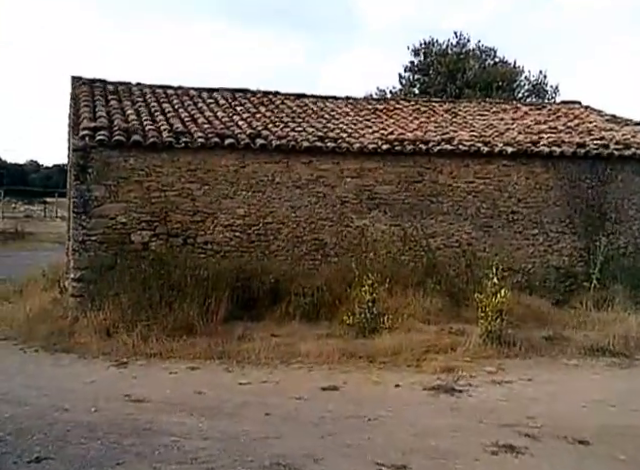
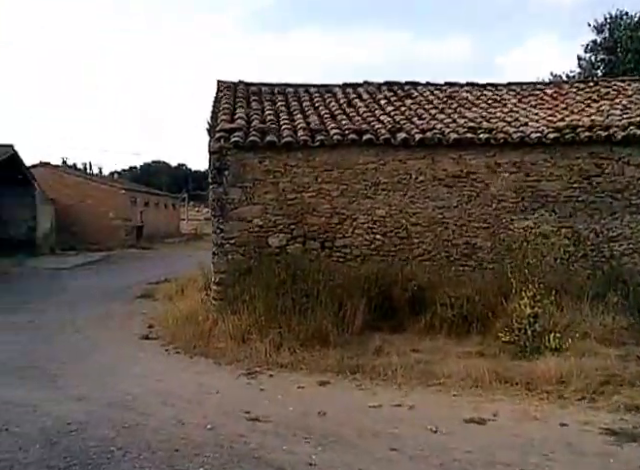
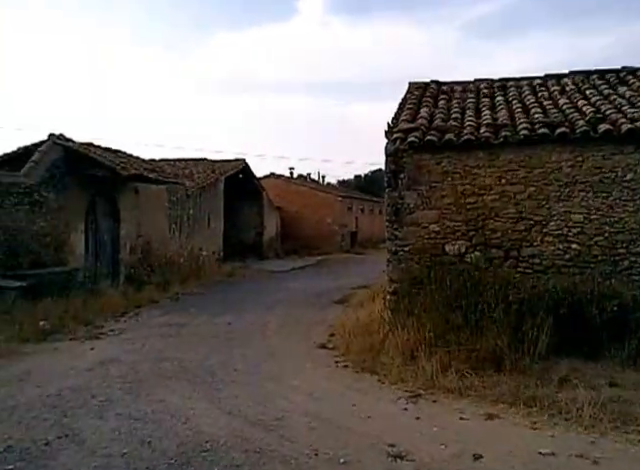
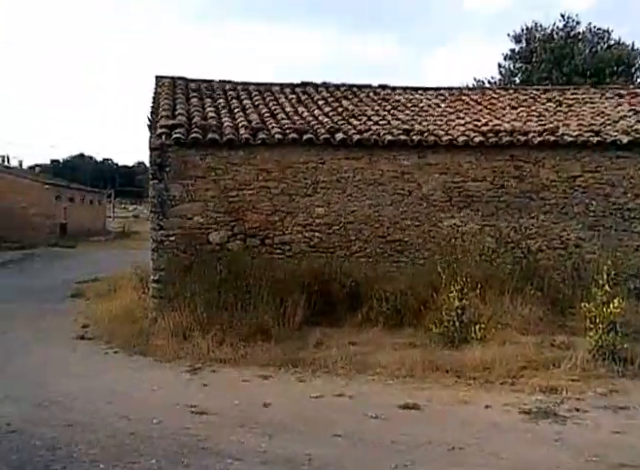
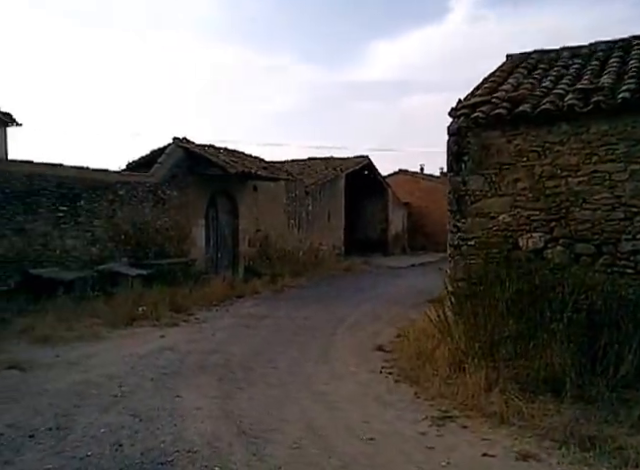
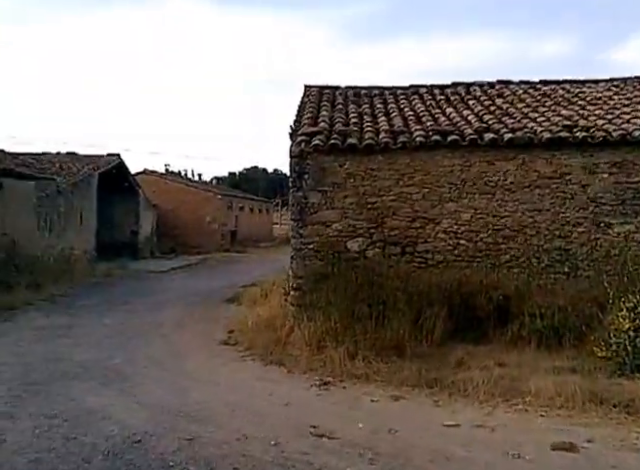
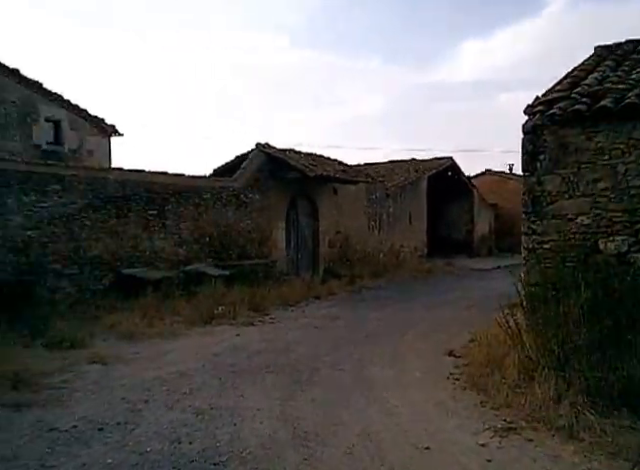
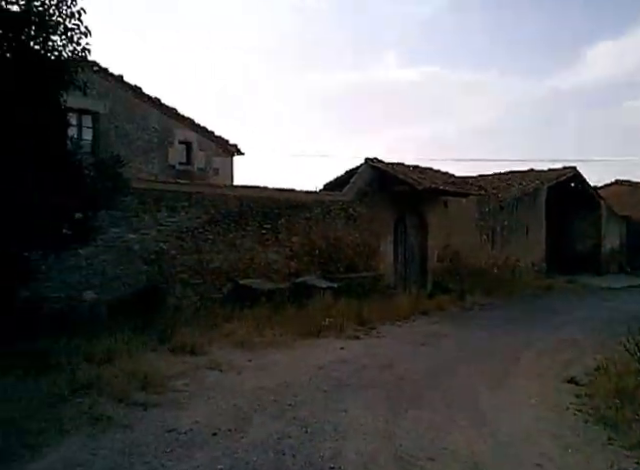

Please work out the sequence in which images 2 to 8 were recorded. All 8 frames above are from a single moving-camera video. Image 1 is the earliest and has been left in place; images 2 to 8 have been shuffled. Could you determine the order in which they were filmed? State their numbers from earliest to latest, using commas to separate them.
4, 2, 6, 3, 5, 7, 8
